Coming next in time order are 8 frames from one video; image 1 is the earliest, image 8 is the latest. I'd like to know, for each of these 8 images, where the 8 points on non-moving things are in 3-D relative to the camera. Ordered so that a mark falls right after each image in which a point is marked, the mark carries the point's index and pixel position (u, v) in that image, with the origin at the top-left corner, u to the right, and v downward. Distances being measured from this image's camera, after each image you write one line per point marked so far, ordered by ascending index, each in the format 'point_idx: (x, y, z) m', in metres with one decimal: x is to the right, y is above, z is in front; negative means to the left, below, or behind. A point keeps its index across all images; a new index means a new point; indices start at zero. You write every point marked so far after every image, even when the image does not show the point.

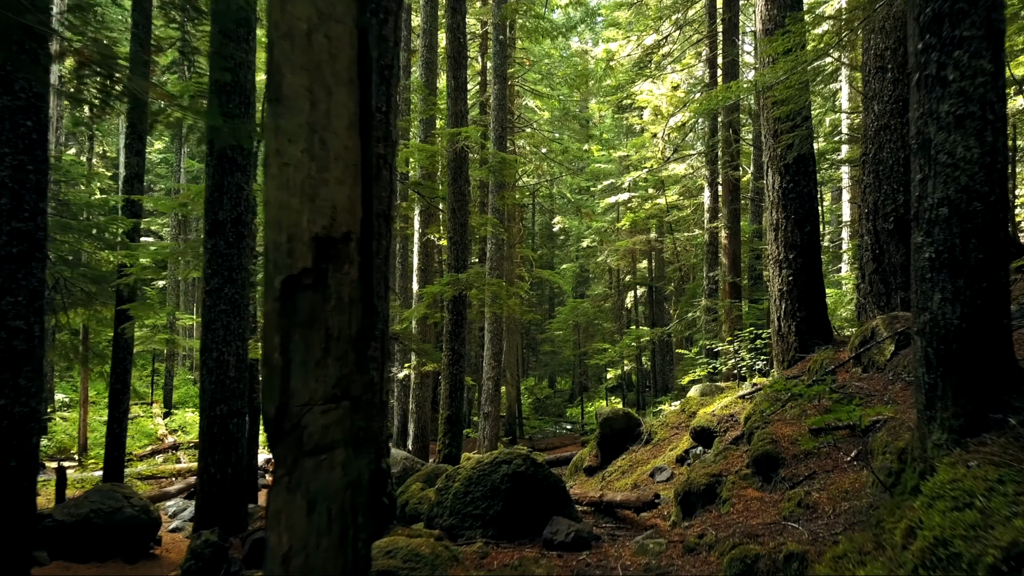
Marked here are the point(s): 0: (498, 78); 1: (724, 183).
0: (-0.5, +6.3, +16.3) m
1: (+5.9, +3.0, +15.2) m
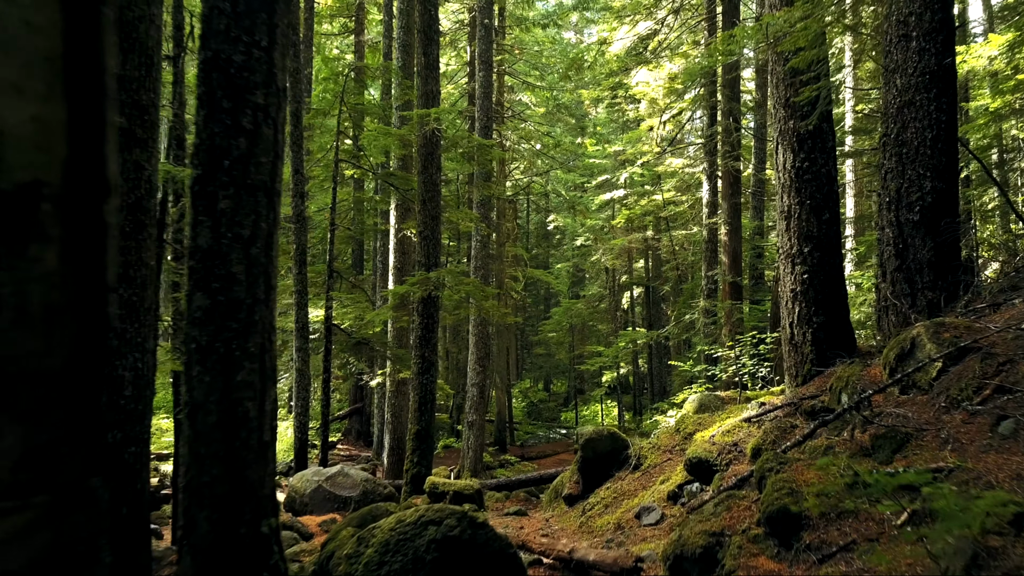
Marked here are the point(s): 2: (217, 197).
0: (-0.9, +6.2, +15.4) m
1: (+5.5, +3.0, +14.3) m
2: (-1.5, +0.5, +2.7) m
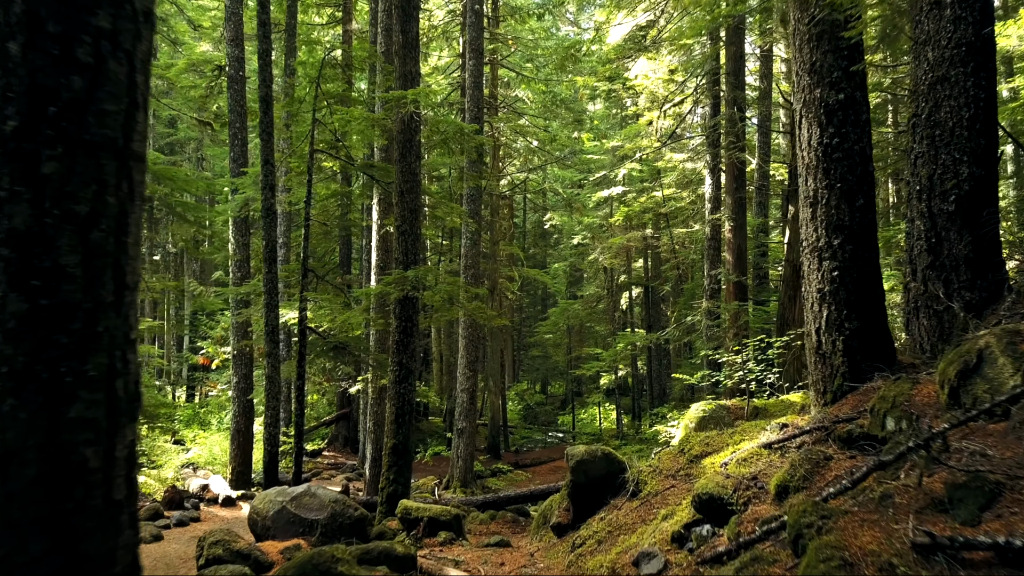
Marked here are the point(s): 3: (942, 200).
0: (-1.1, +6.2, +14.6) m
1: (+5.3, +3.0, +13.5) m
2: (-1.7, +0.5, +2.0) m
3: (+4.6, +0.9, +5.8) m
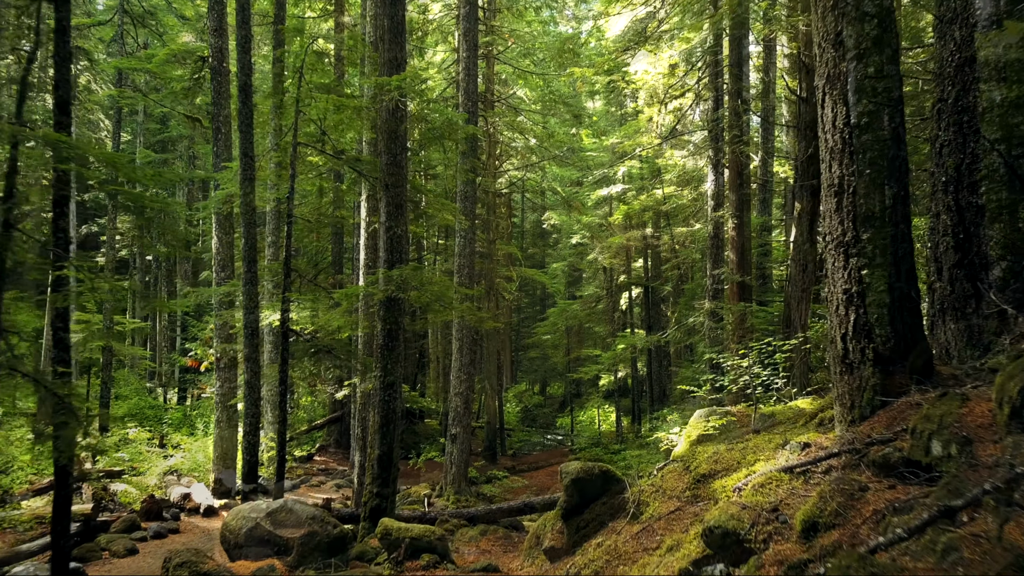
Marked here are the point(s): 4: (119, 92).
0: (-1.2, +6.2, +14.1) m
1: (+5.2, +3.0, +13.0) m
2: (-1.8, +0.5, +1.5) m
3: (+4.4, +0.9, +5.3) m
4: (-10.5, +5.2, +14.6) m
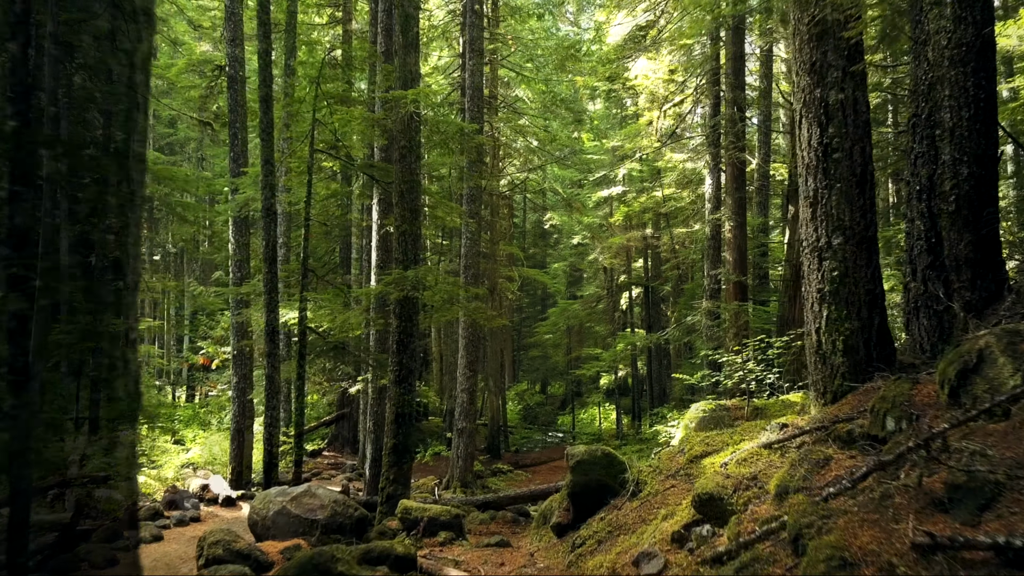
0: (-1.1, +6.2, +14.6) m
1: (+5.3, +3.0, +13.5) m
2: (-1.7, +0.5, +2.0) m
3: (+4.6, +0.9, +5.8) m
4: (-10.4, +5.2, +15.0) m
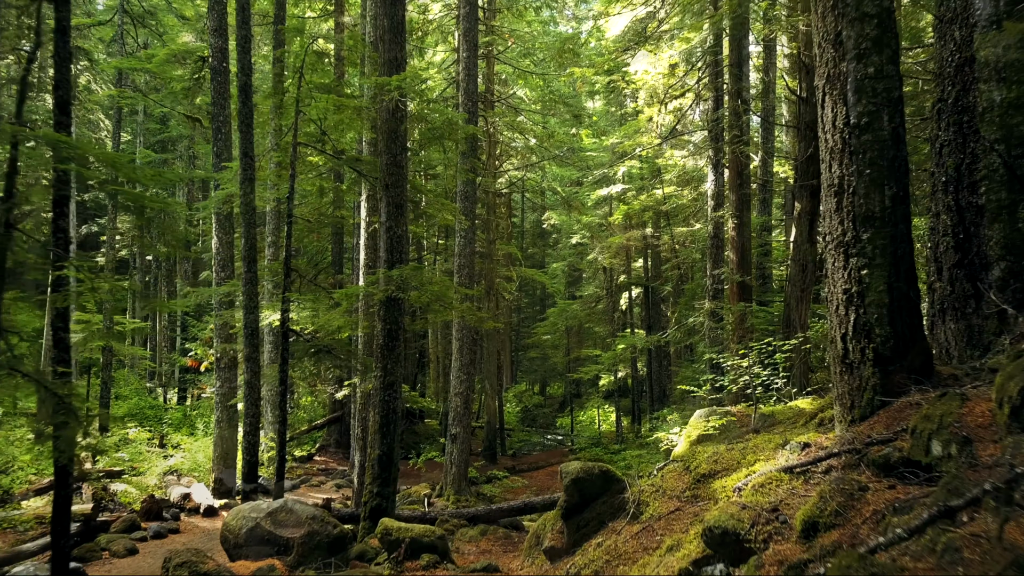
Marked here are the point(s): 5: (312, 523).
0: (-1.2, +6.2, +14.1) m
1: (+5.2, +3.0, +13.0) m
2: (-1.8, +0.5, +1.5) m
3: (+4.4, +0.9, +5.3) m
4: (-10.5, +5.2, +14.6) m
5: (-2.4, -2.8, +6.6) m
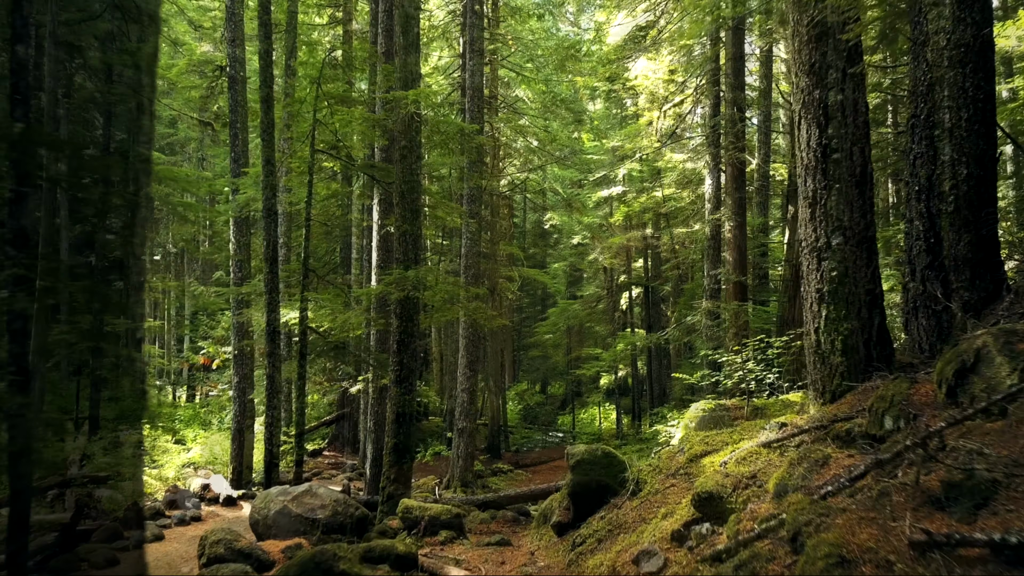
0: (-1.1, +6.2, +14.6) m
1: (+5.3, +3.0, +13.6) m
2: (-1.7, +0.5, +2.0) m
3: (+4.6, +0.9, +5.8) m
4: (-10.4, +5.2, +15.1) m
5: (-2.3, -2.8, +7.1) m
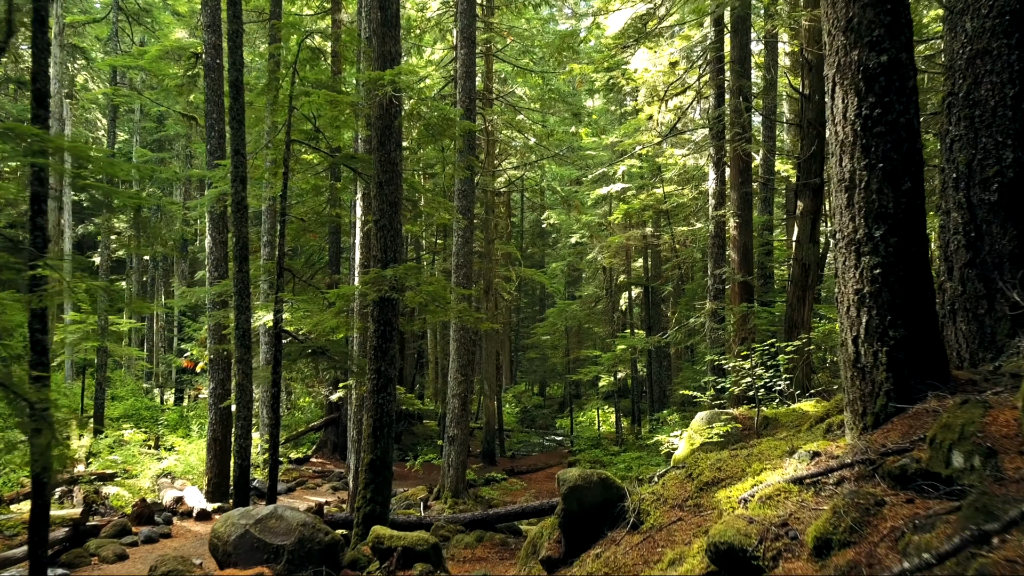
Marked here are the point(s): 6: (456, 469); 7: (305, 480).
0: (-1.2, +6.2, +13.9) m
1: (+5.2, +3.0, +12.9) m
2: (-1.9, +0.5, +1.3) m
3: (+4.4, +0.9, +5.1) m
4: (-10.6, +5.2, +14.4) m
5: (-2.5, -2.8, +6.4) m
6: (-1.3, -4.3, +12.9) m
7: (-5.0, -4.6, +13.2) m
